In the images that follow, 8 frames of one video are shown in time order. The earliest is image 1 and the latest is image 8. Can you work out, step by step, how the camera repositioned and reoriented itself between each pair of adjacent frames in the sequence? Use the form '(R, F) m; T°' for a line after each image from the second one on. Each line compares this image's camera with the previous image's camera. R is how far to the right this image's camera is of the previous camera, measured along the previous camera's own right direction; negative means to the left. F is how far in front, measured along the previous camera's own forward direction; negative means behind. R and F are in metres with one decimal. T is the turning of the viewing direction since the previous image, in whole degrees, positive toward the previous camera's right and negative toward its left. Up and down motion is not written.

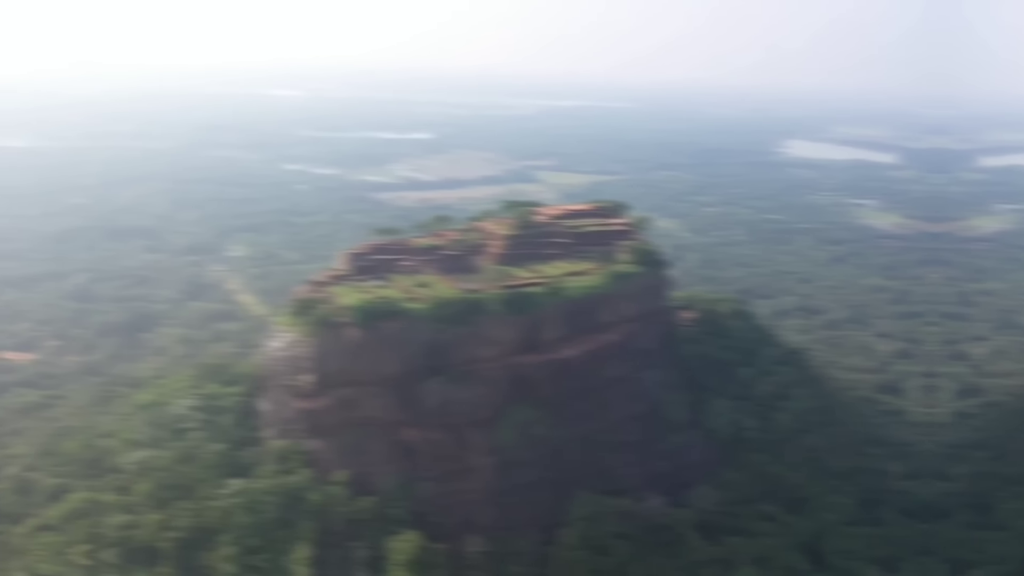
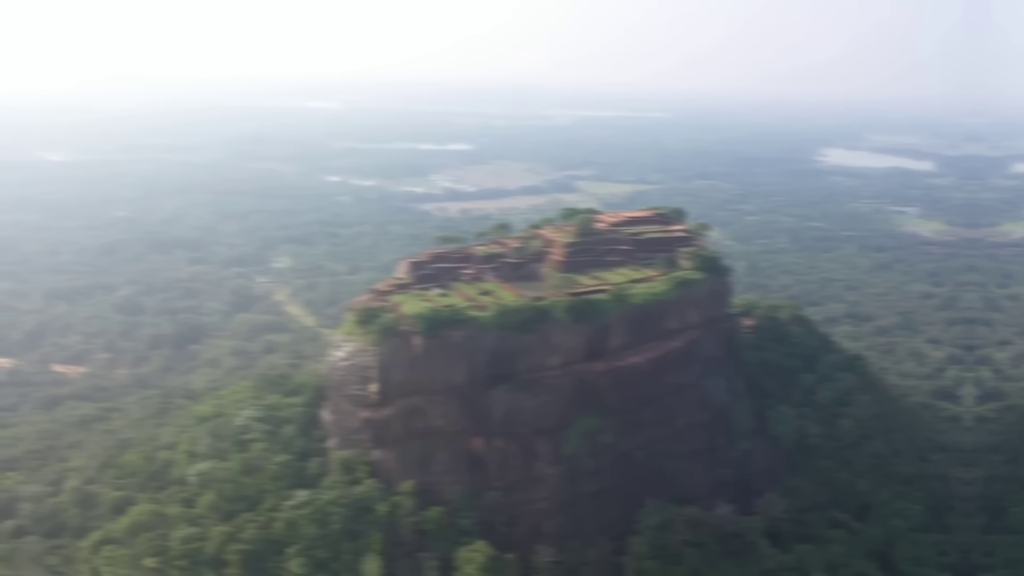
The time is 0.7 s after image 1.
(-1.2, +0.2) m; -1°
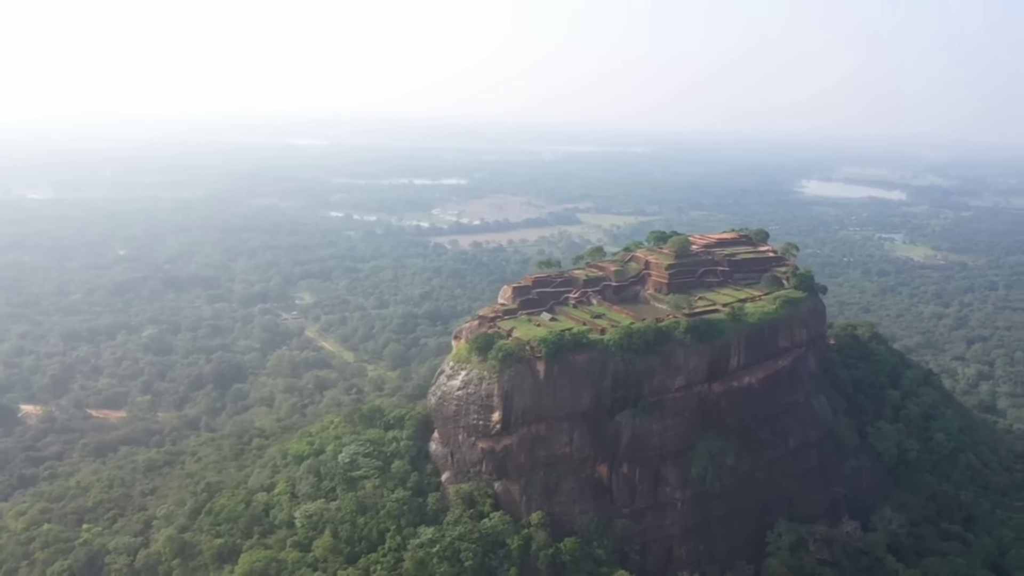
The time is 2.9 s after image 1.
(-5.1, +0.7) m; +6°
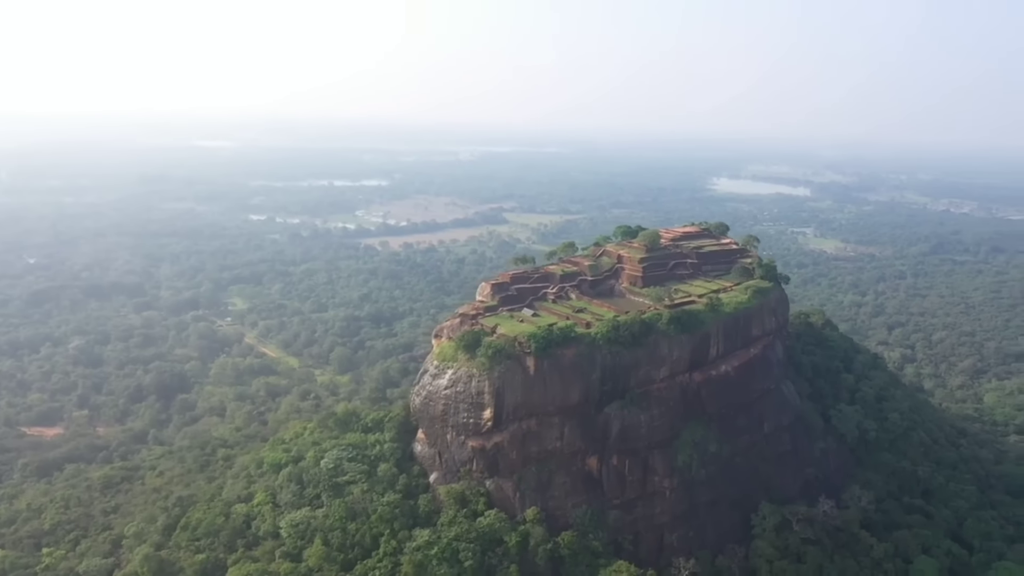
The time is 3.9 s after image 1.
(-2.5, +0.3) m; +7°
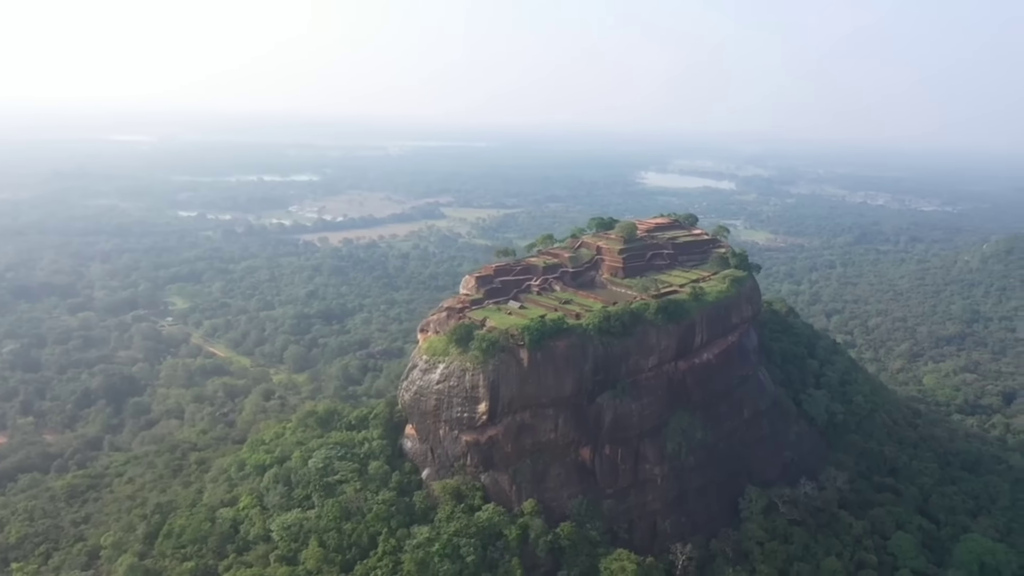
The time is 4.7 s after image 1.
(-2.2, +0.4) m; +6°
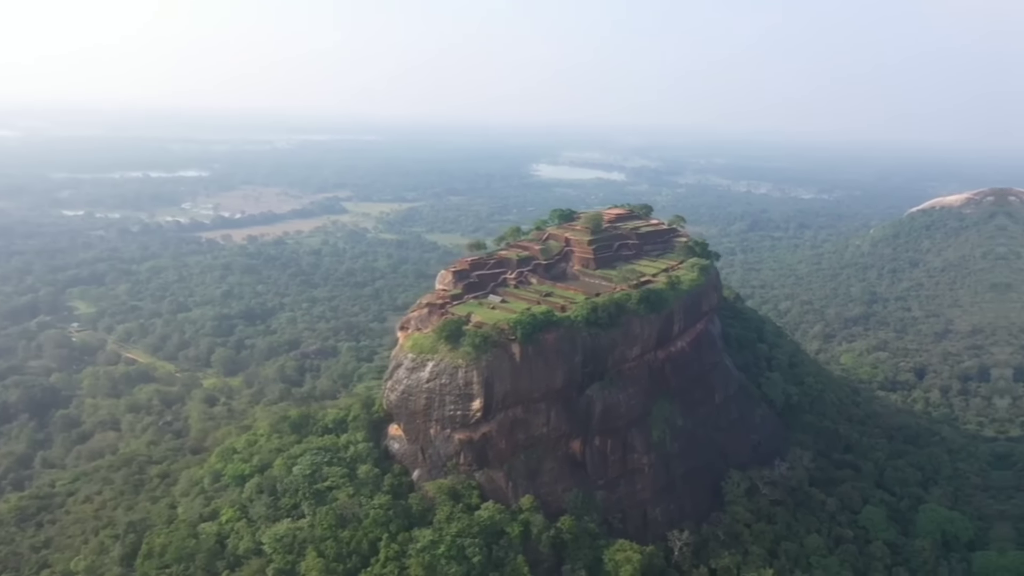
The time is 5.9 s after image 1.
(-3.2, +0.8) m; +9°
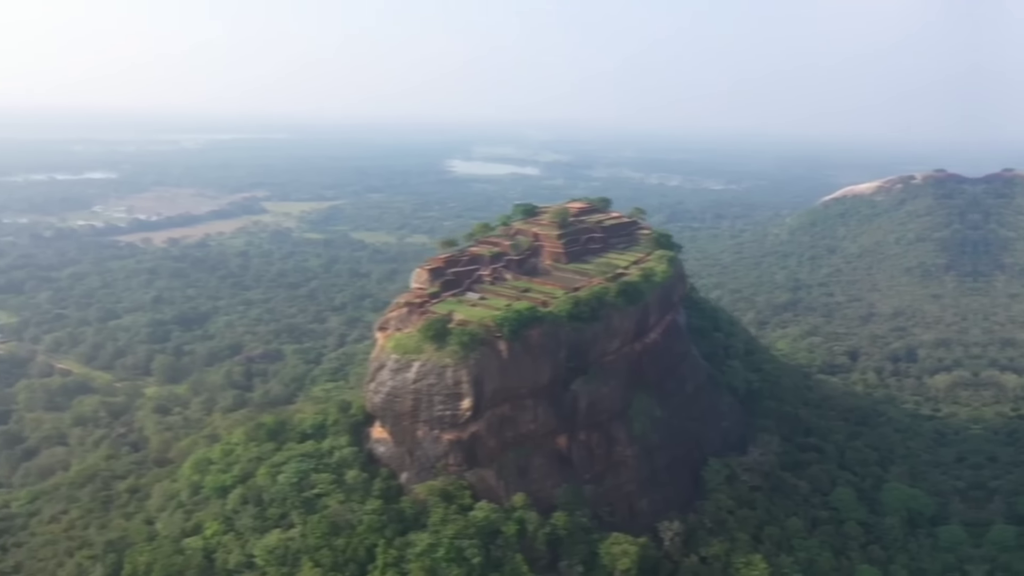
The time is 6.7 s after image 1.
(-2.1, +0.5) m; +7°
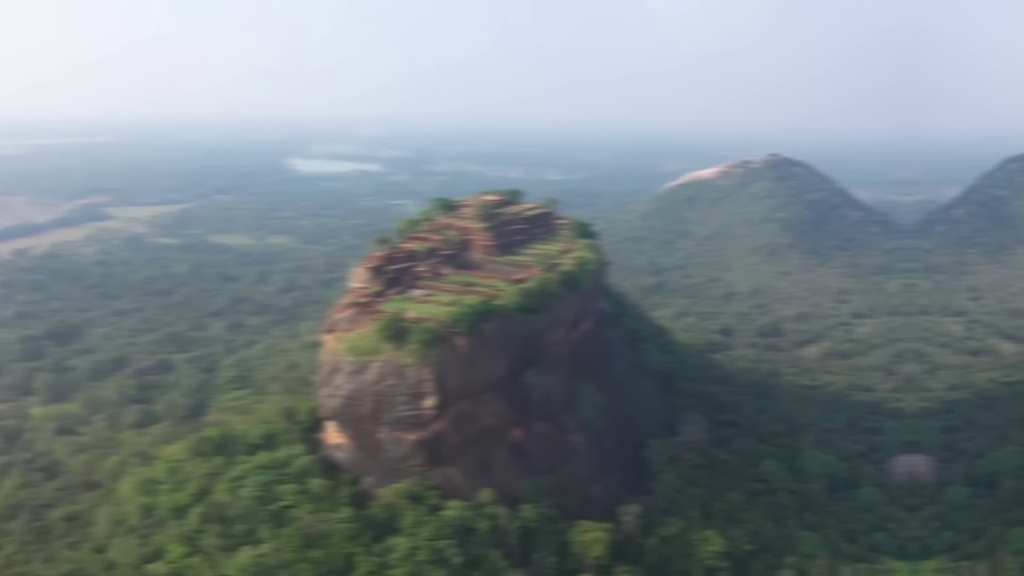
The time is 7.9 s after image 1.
(-3.3, +0.5) m; +11°
